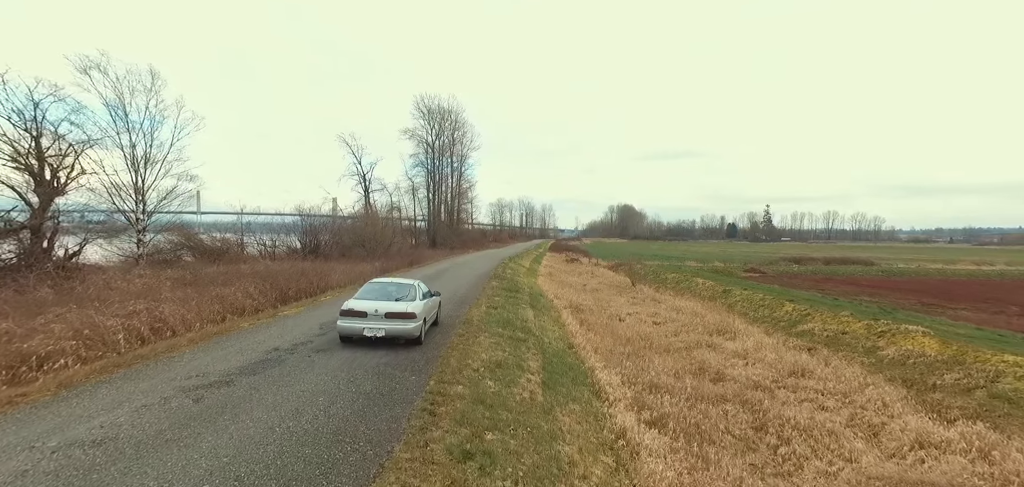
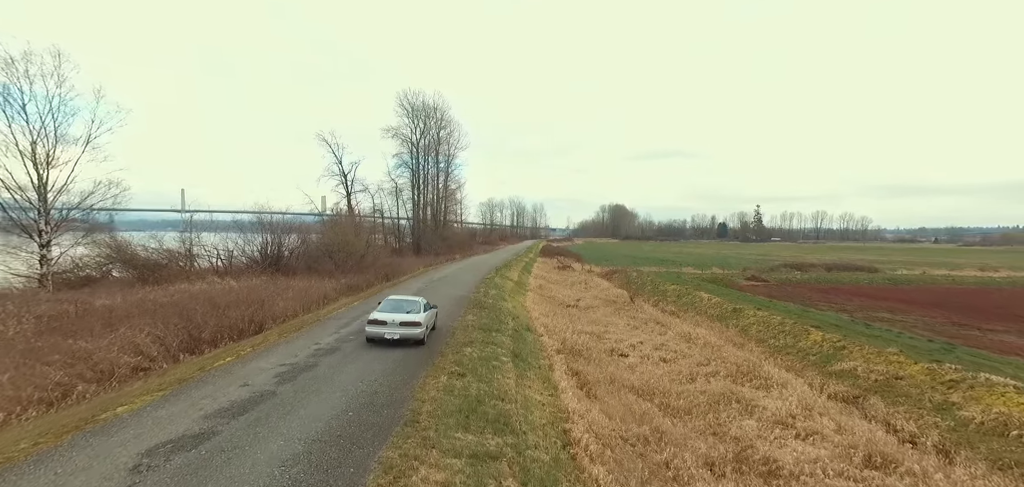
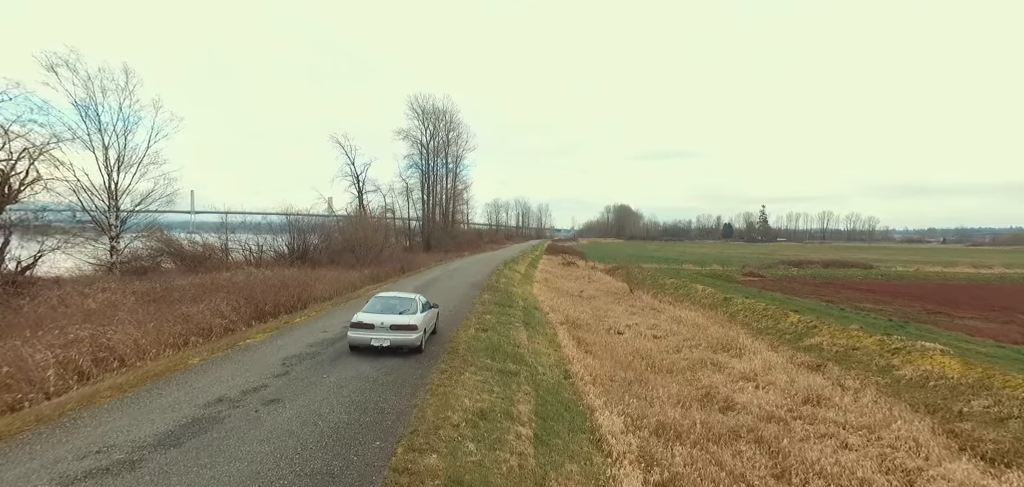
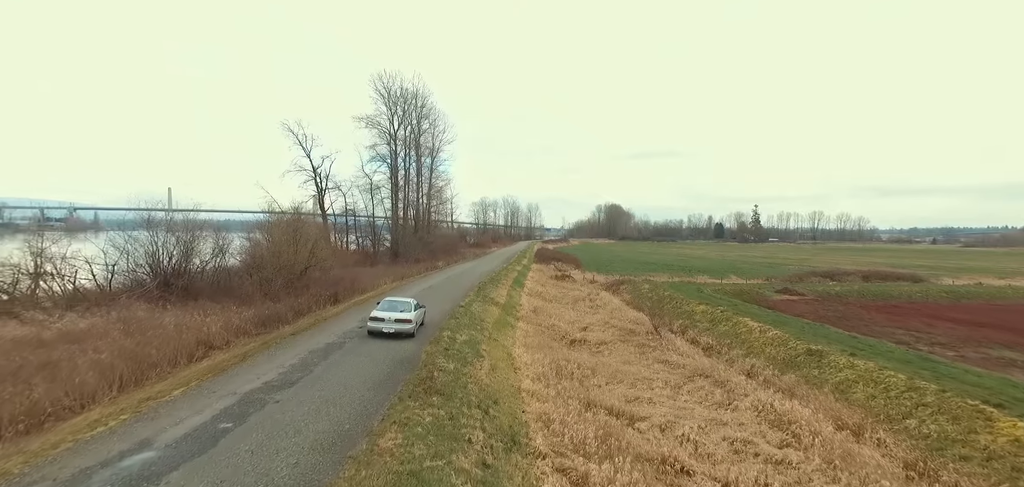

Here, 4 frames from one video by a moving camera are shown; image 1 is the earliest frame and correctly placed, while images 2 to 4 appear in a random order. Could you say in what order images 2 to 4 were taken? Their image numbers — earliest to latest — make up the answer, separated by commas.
3, 2, 4
